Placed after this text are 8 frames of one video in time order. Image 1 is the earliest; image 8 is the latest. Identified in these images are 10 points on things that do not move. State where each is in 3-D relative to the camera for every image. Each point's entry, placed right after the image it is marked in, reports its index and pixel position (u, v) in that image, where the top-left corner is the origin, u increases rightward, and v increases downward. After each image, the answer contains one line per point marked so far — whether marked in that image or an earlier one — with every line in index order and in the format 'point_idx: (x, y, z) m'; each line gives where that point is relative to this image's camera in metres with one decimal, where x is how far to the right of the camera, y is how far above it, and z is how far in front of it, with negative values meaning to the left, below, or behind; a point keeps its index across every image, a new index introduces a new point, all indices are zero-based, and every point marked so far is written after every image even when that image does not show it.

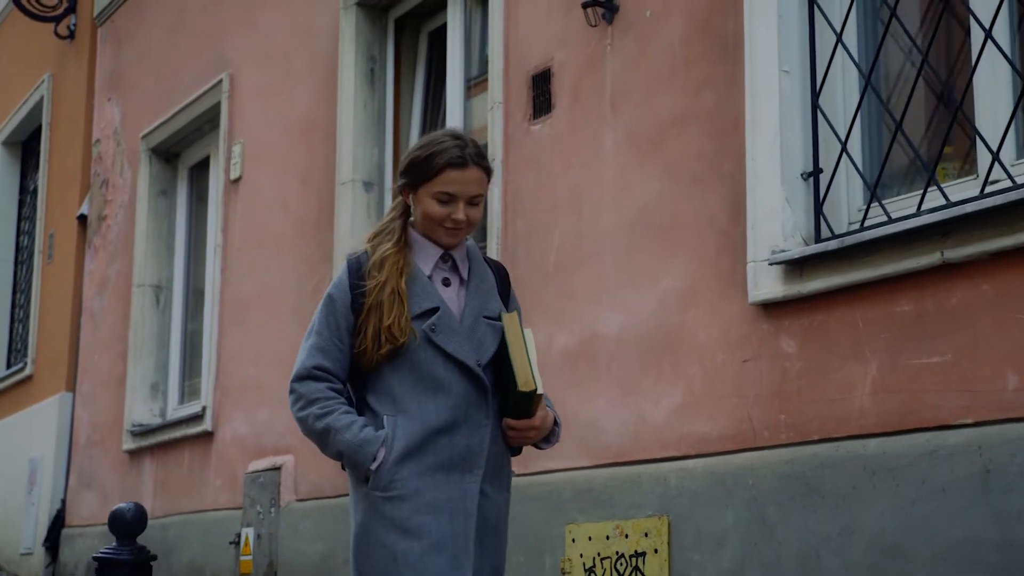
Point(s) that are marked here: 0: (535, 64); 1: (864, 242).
0: (+0.1, +1.2, +6.9) m
1: (+1.3, +0.2, +4.6) m
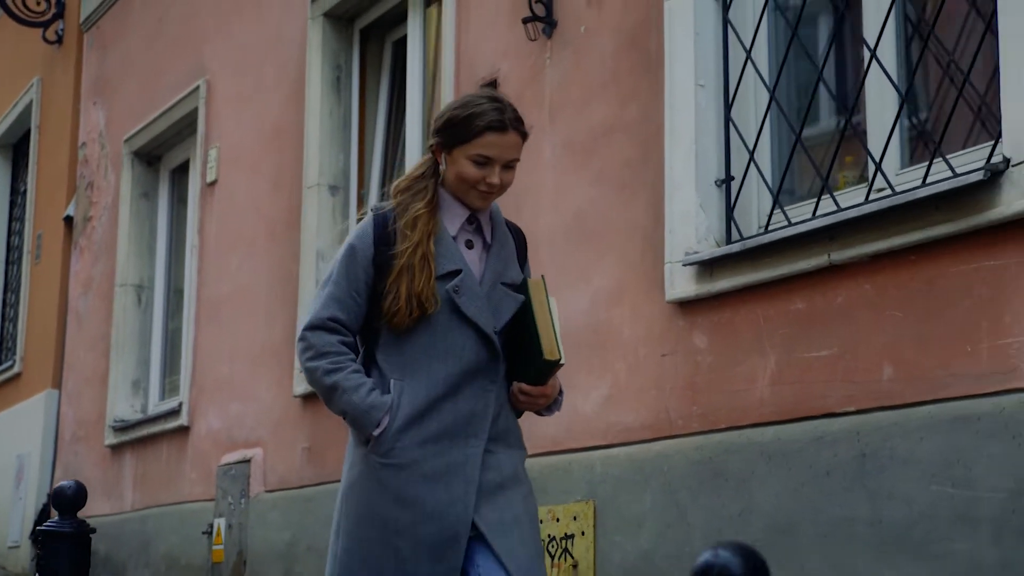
0: (-0.2, +1.2, +7.2) m
1: (+1.0, +0.2, +5.0) m
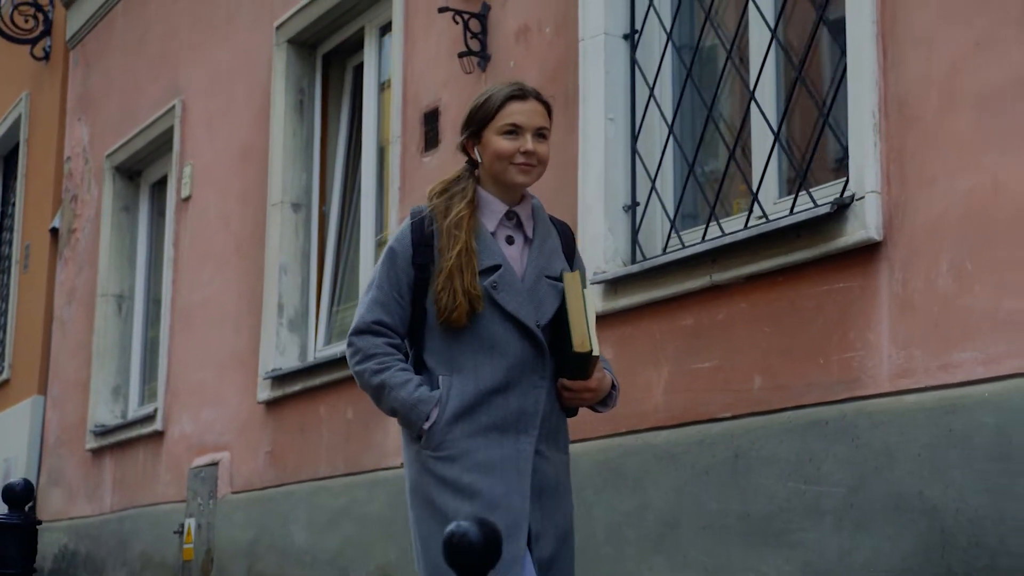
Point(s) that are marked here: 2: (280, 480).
0: (-0.5, +1.1, +7.8) m
1: (+0.6, +0.1, +5.5) m
2: (-1.6, -1.3, +9.1) m
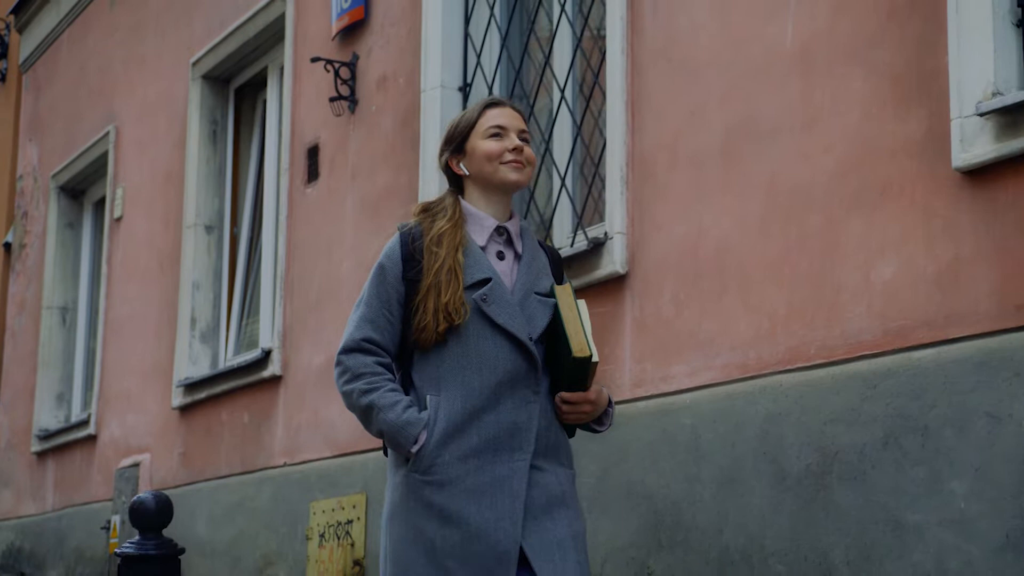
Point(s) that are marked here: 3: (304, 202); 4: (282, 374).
0: (-1.3, +1.0, +8.7) m
1: (-0.2, 0.0, +6.5) m
2: (-2.4, -1.4, +10.0) m
3: (-1.3, +0.6, +8.7) m
4: (-1.5, -0.6, +8.6) m
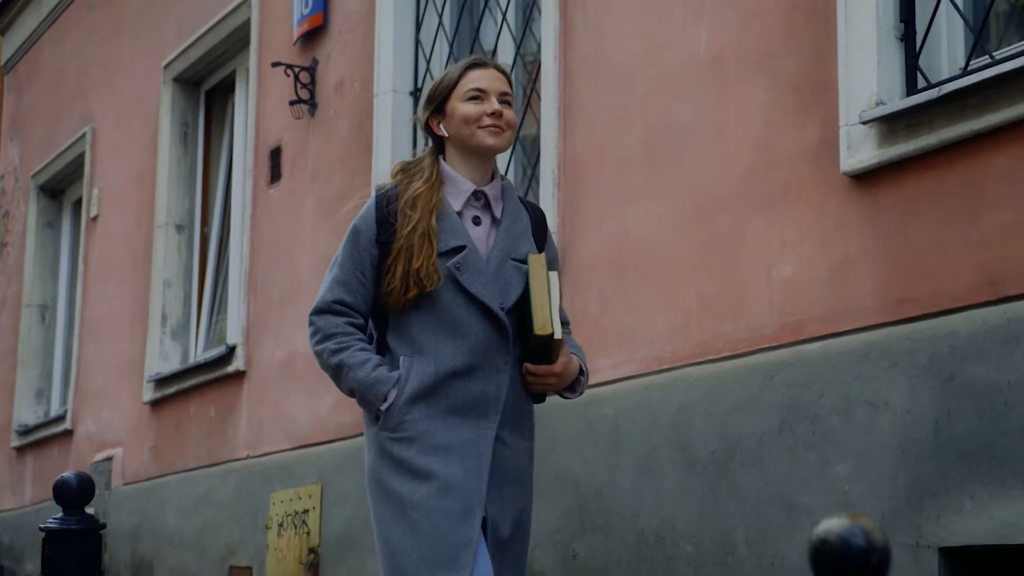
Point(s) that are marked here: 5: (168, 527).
0: (-1.6, +1.0, +9.0) m
1: (-0.5, 0.0, +6.7) m
2: (-2.7, -1.4, +10.3) m
3: (-1.6, +0.6, +8.9) m
4: (-1.8, -0.5, +8.9) m
5: (-2.5, -1.7, +9.7) m
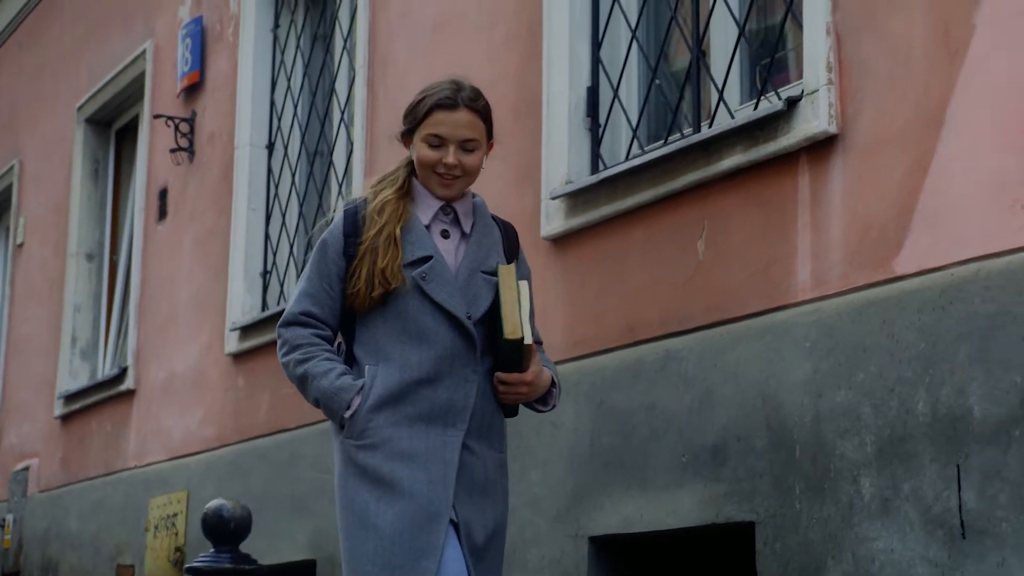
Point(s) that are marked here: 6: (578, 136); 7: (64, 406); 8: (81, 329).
0: (-2.6, +0.8, +10.0) m
1: (-1.4, -0.2, +7.8) m
2: (-3.8, -1.6, +11.2) m
3: (-2.7, +0.4, +9.9) m
4: (-2.8, -0.7, +9.9) m
5: (-3.5, -1.9, +10.7) m
6: (+0.3, +0.6, +5.3) m
7: (-3.9, -1.0, +11.5) m
8: (-3.8, -0.4, +11.7) m
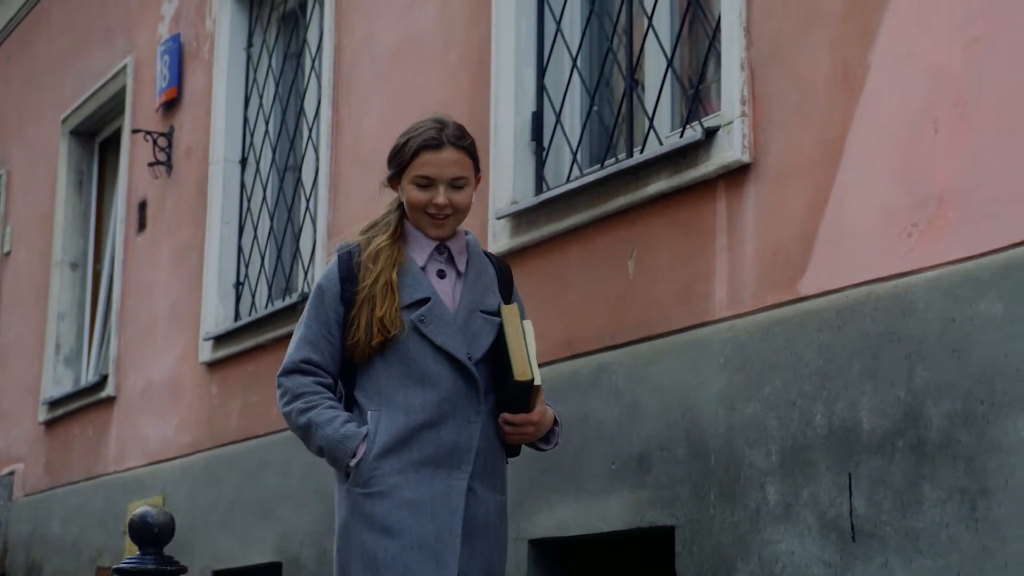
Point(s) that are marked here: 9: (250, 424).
0: (-2.9, +0.7, +10.3) m
1: (-1.7, -0.2, +8.0) m
2: (-4.0, -1.7, +11.5) m
3: (-2.9, +0.3, +10.2) m
4: (-3.0, -0.8, +10.1) m
5: (-3.8, -2.0, +11.0) m
6: (0.0, +0.5, +5.6) m
7: (-4.1, -1.1, +11.8) m
8: (-4.0, -0.4, +12.0) m
9: (-1.5, -0.8, +7.8) m
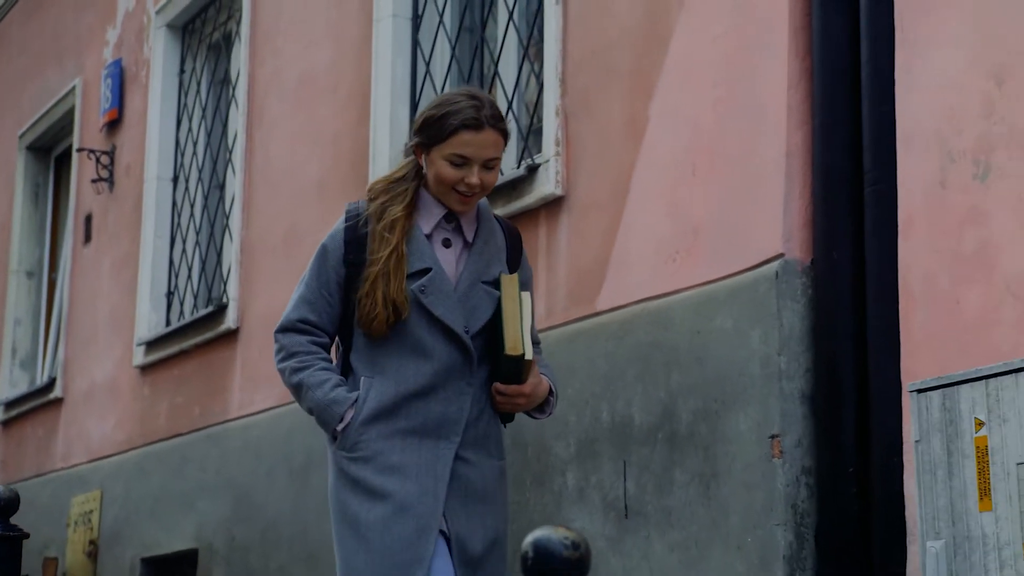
0: (-3.5, +0.6, +10.9) m
1: (-2.3, -0.3, +8.7) m
2: (-4.6, -1.8, +12.2) m
3: (-3.5, +0.2, +10.9) m
4: (-3.6, -0.9, +10.8) m
5: (-4.4, -2.1, +11.6) m
6: (-0.5, +0.5, +6.3) m
7: (-4.7, -1.2, +12.4) m
8: (-4.6, -0.5, +12.6) m
9: (-2.1, -0.9, +8.5) m
